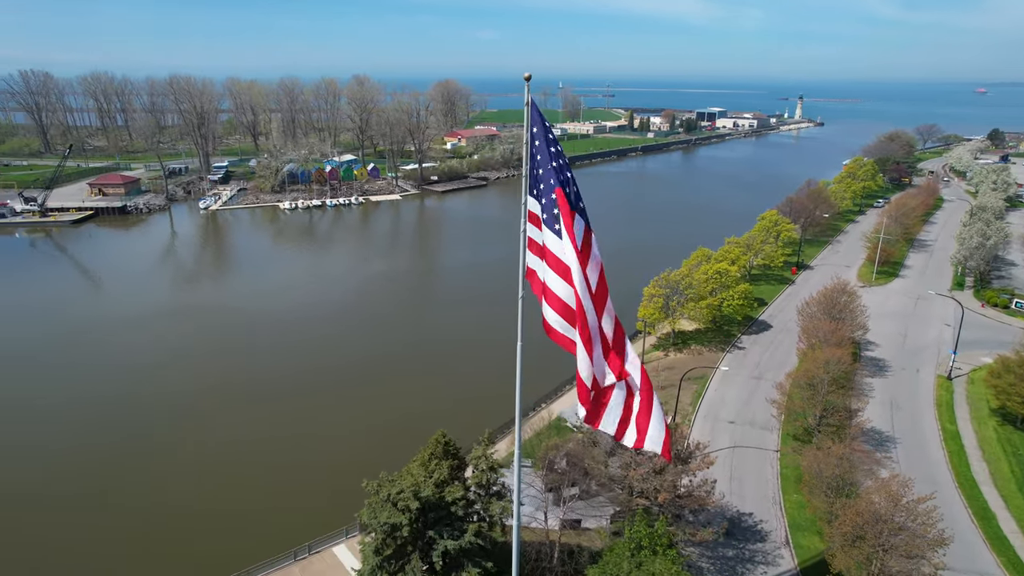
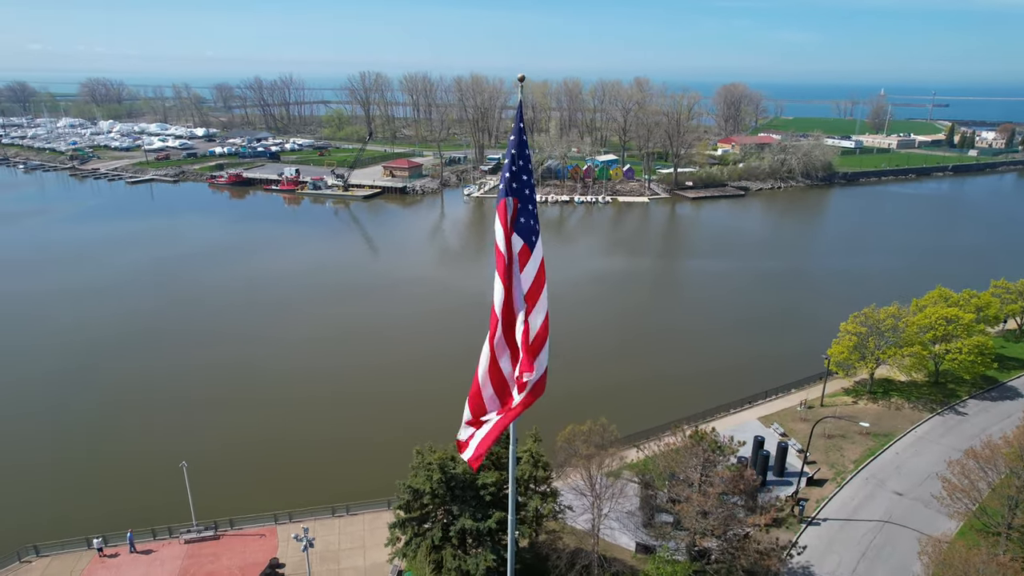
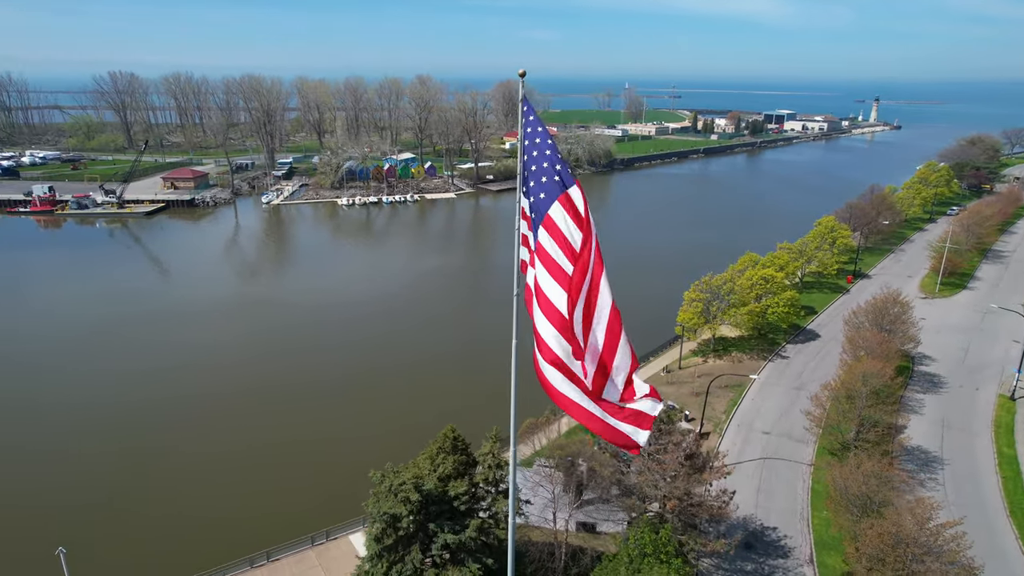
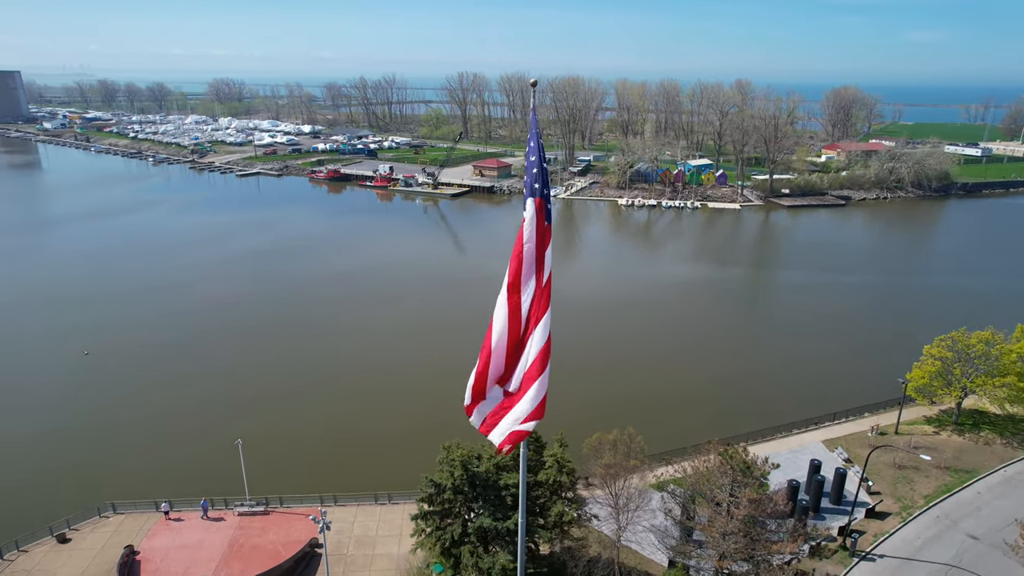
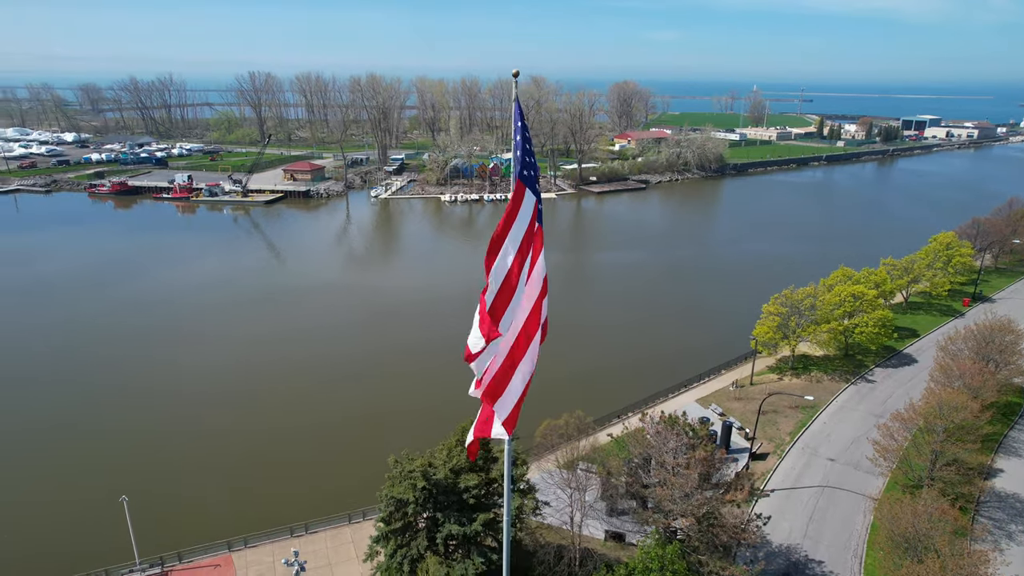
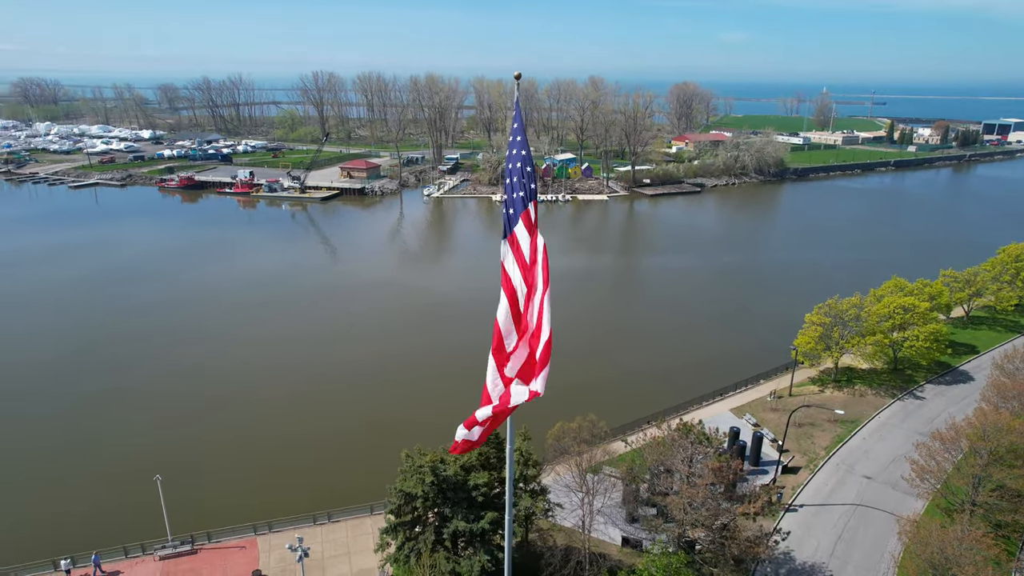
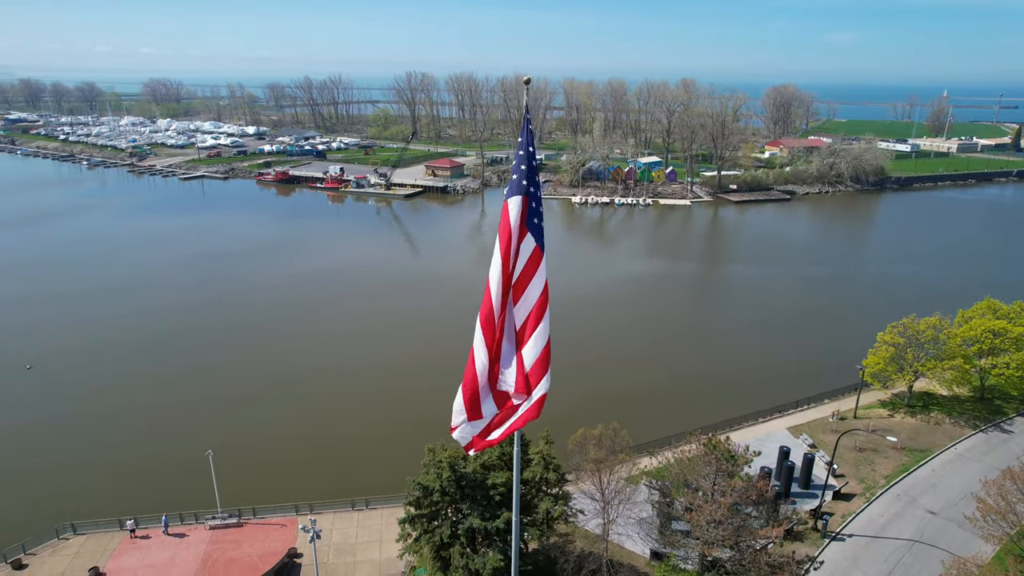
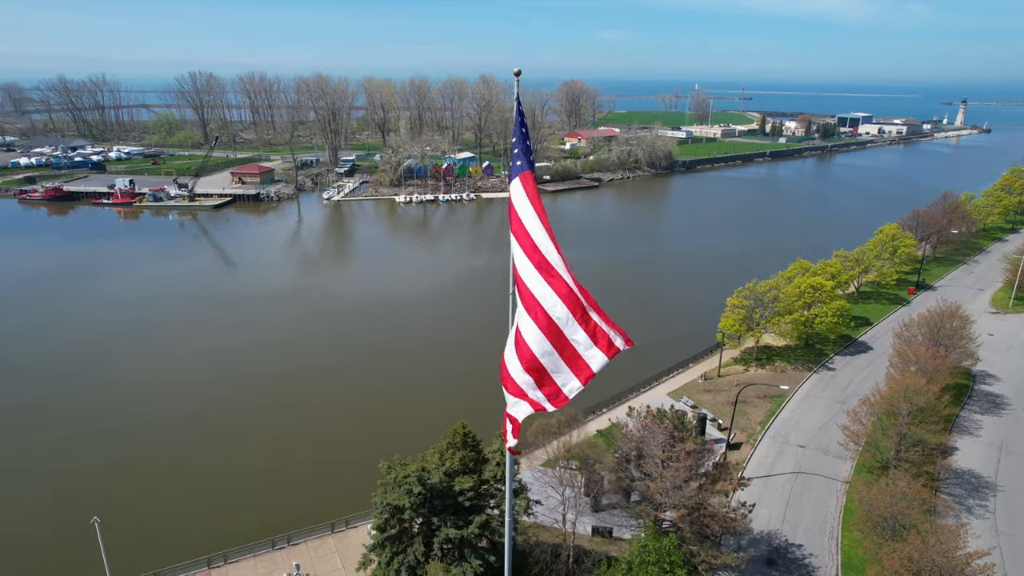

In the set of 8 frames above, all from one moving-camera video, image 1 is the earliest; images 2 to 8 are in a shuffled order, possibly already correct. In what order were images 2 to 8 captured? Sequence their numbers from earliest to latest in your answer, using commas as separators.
3, 8, 5, 6, 2, 7, 4
